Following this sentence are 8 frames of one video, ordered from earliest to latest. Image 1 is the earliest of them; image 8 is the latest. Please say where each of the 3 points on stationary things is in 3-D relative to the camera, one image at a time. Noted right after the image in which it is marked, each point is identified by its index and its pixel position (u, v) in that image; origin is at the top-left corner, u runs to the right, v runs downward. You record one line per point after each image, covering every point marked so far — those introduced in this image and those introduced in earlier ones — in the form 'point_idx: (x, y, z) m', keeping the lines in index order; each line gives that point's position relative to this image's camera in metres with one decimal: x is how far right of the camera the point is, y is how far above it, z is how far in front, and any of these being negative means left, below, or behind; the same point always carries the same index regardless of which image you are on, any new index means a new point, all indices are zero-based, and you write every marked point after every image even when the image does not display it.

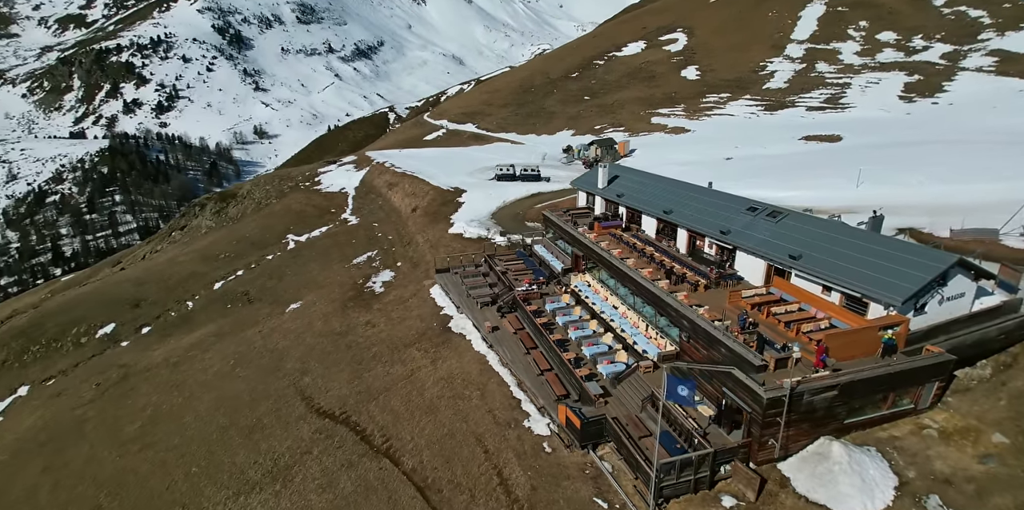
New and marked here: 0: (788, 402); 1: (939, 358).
0: (+9.1, -5.0, +17.9) m
1: (+15.8, -3.8, +19.7) m
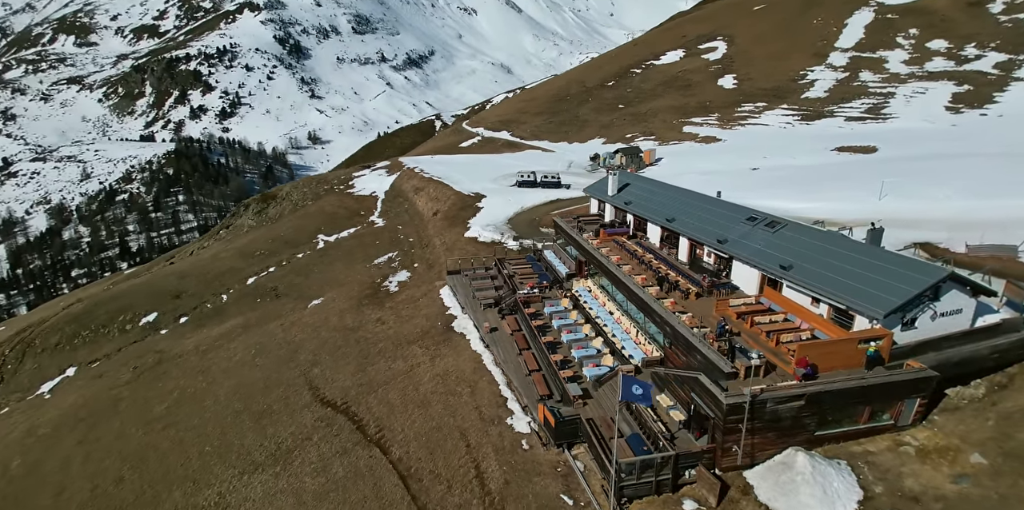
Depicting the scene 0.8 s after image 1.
0: (+7.9, -5.2, +18.0) m
1: (+14.7, -4.3, +19.2) m
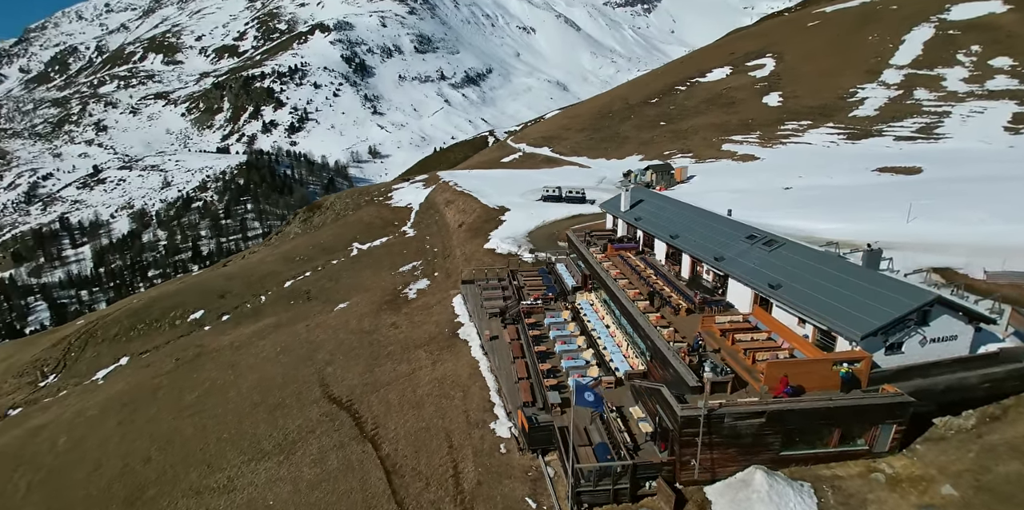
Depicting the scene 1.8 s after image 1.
0: (+6.5, -5.7, +18.1) m
1: (+13.4, -5.0, +18.7) m
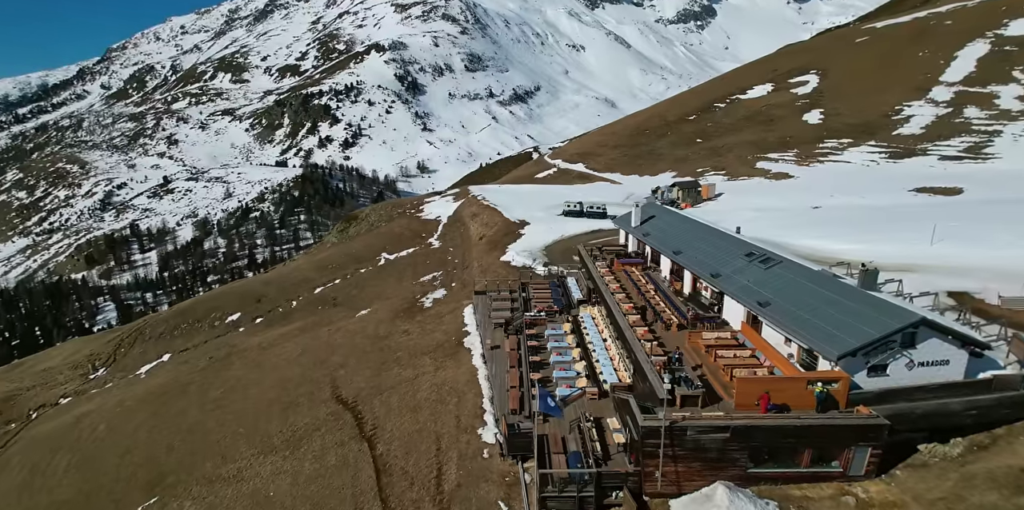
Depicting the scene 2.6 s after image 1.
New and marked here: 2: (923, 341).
0: (+5.3, -6.2, +18.2) m
1: (+12.3, -5.7, +18.2) m
2: (+15.3, -3.2, +19.8) m
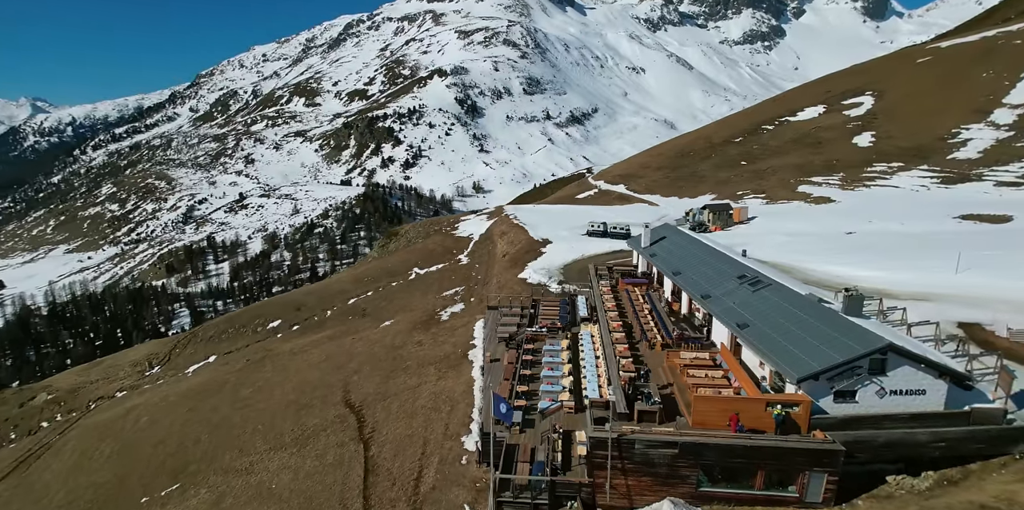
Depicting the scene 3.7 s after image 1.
0: (+3.6, -6.8, +18.7) m
1: (+10.6, -6.4, +18.0) m
2: (+13.9, -4.1, +19.3) m
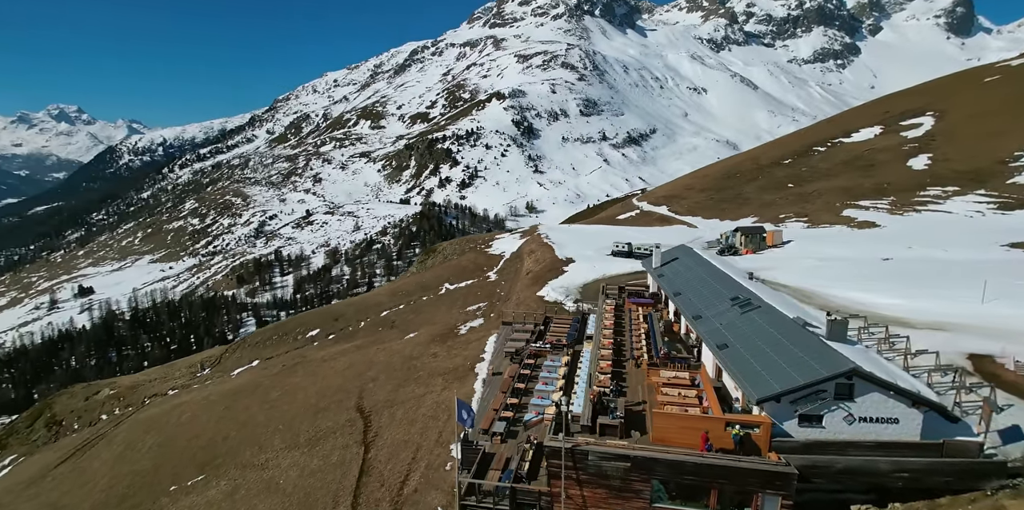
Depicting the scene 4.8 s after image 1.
0: (+2.1, -7.3, +19.2) m
1: (+8.9, -7.1, +17.8) m
2: (+12.4, -4.9, +18.9) m
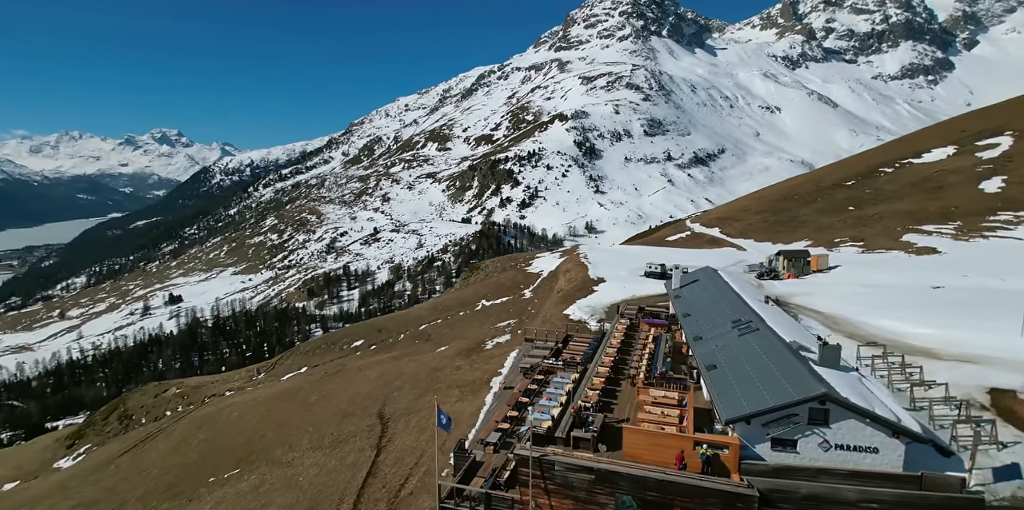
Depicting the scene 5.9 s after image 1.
0: (+1.0, -7.9, +19.9) m
1: (+7.6, -7.8, +17.7) m
2: (+11.2, -5.7, +18.5) m
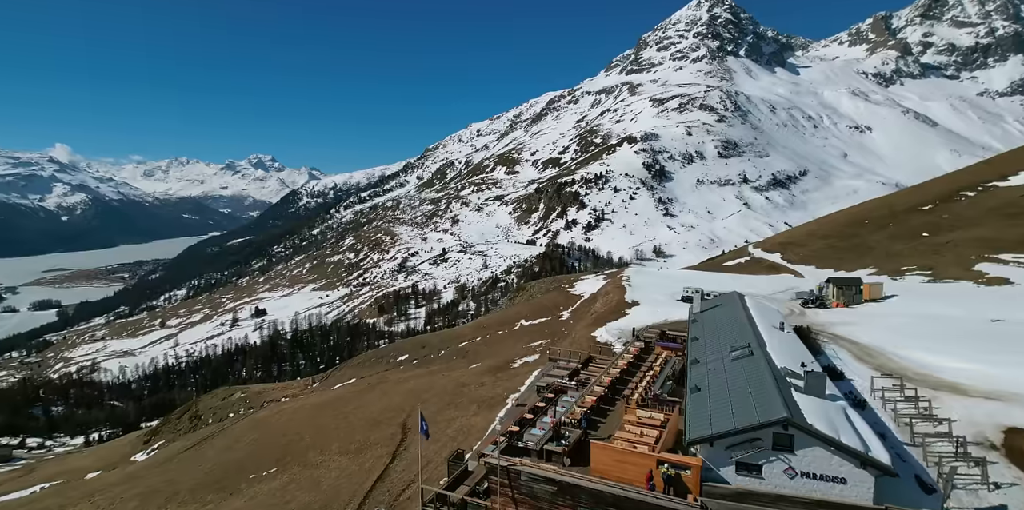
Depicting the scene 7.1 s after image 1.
0: (-0.2, -8.6, +20.8) m
1: (+6.1, -8.5, +17.8) m
2: (+9.8, -6.5, +18.1) m
